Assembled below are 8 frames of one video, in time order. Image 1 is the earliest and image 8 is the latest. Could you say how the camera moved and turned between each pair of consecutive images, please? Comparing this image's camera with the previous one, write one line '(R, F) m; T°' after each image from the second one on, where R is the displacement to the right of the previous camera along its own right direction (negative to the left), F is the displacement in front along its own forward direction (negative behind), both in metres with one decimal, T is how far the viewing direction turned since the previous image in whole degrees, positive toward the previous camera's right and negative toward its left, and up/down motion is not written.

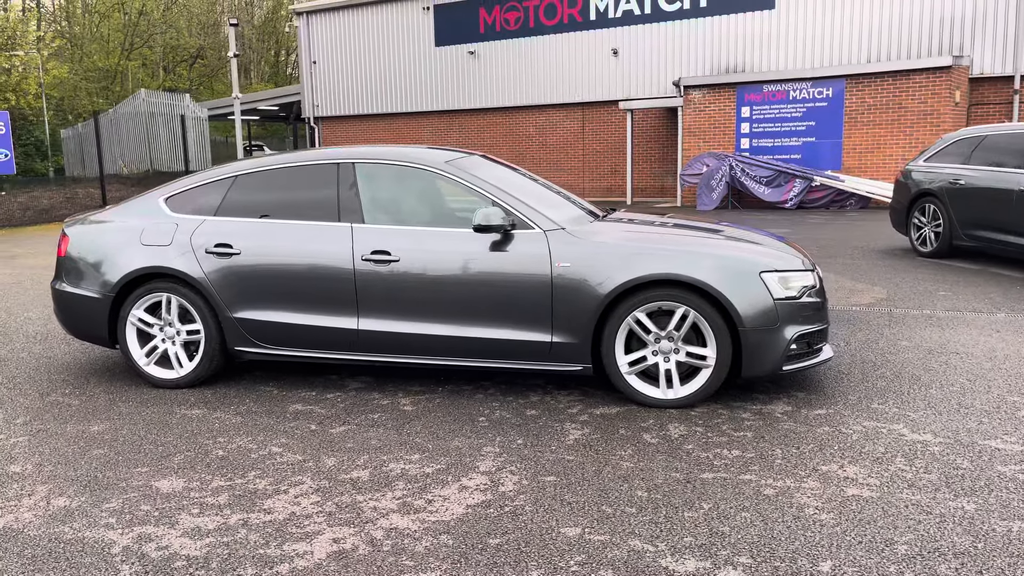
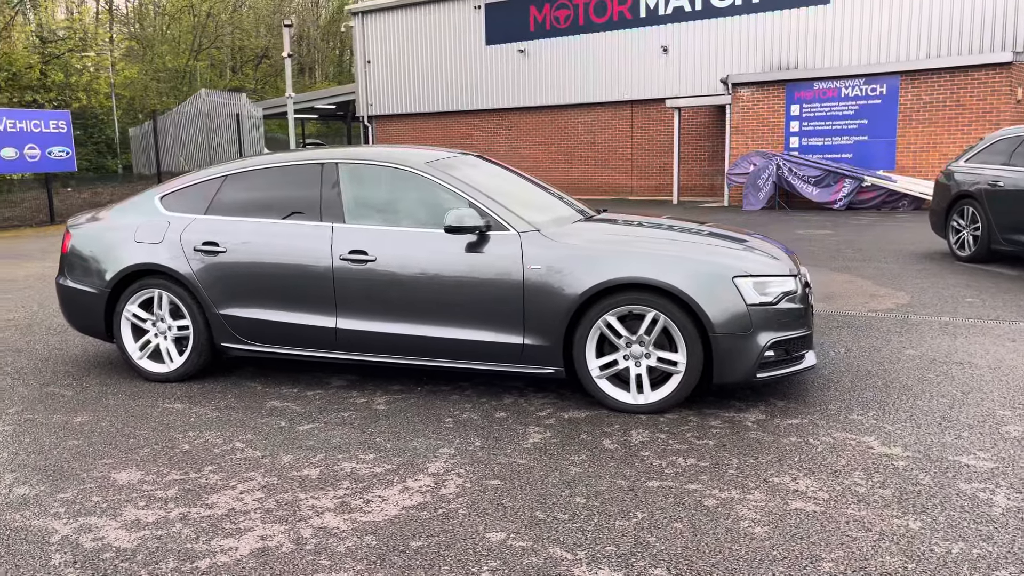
(+0.5, 0.0) m; -4°
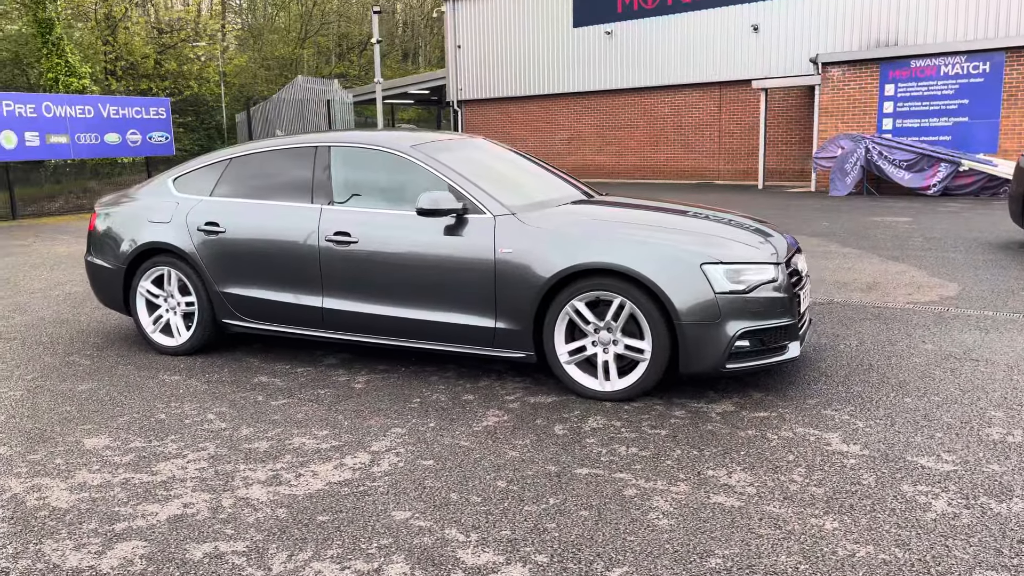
(+0.7, 0.0) m; -7°
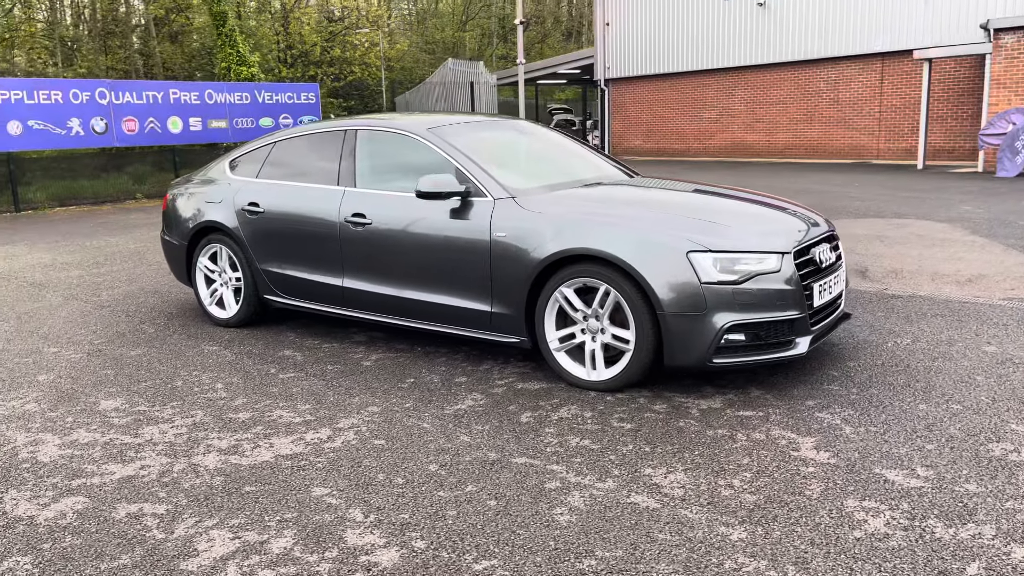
(+0.9, +0.1) m; -11°
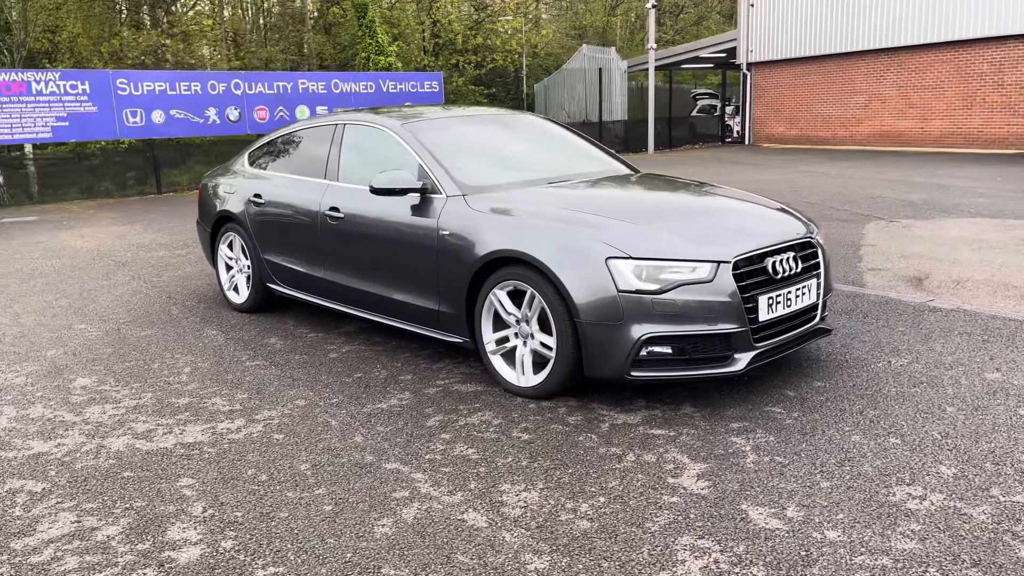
(+1.1, +0.2) m; -11°
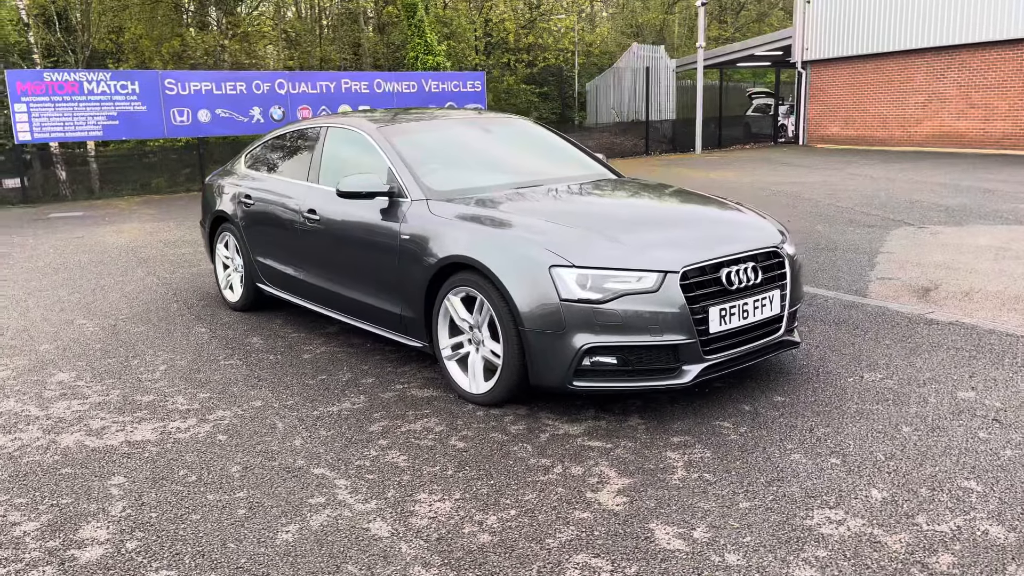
(+0.5, 0.0) m; -4°
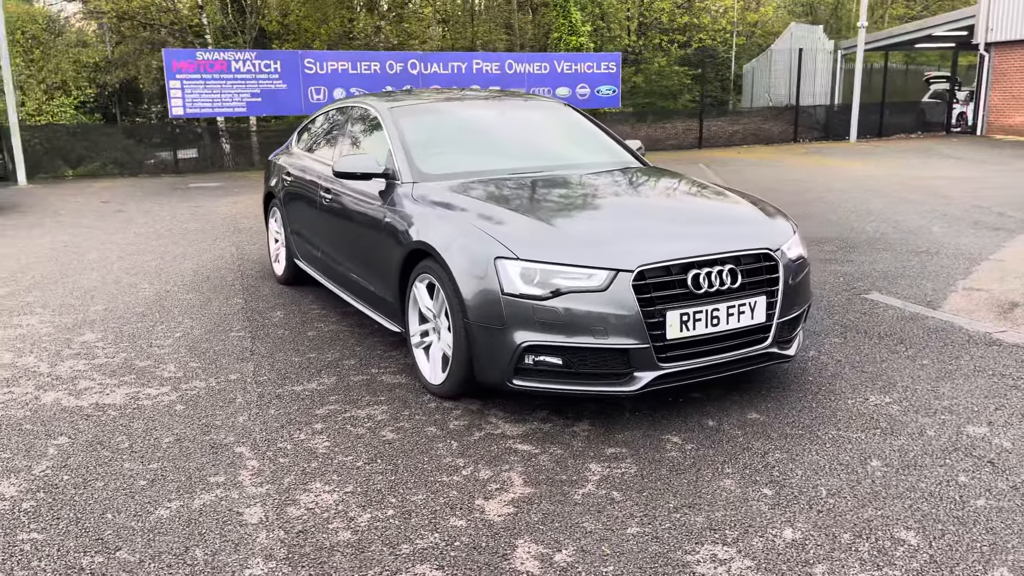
(+0.9, +0.2) m; -11°
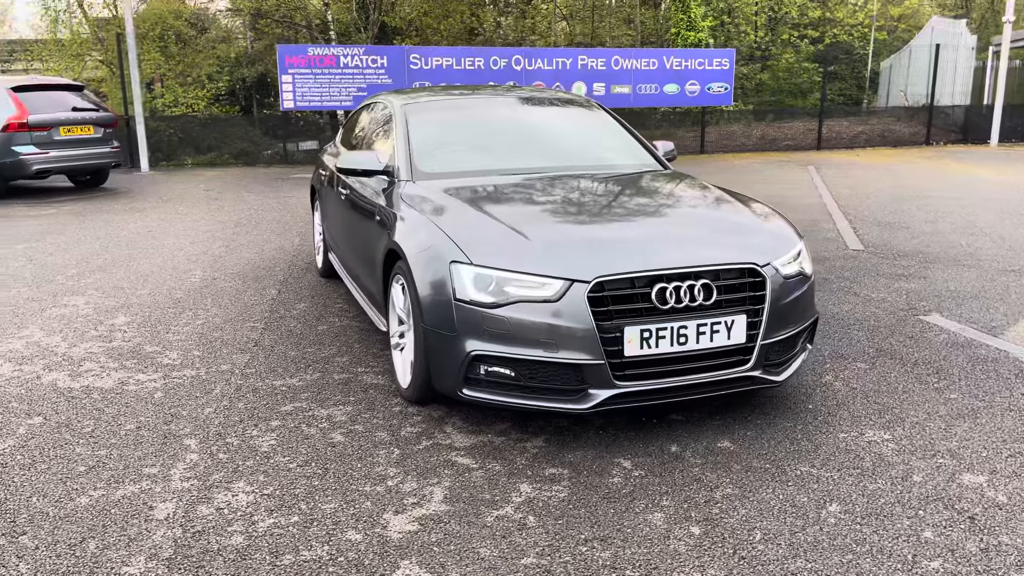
(+0.7, +0.2) m; -9°
